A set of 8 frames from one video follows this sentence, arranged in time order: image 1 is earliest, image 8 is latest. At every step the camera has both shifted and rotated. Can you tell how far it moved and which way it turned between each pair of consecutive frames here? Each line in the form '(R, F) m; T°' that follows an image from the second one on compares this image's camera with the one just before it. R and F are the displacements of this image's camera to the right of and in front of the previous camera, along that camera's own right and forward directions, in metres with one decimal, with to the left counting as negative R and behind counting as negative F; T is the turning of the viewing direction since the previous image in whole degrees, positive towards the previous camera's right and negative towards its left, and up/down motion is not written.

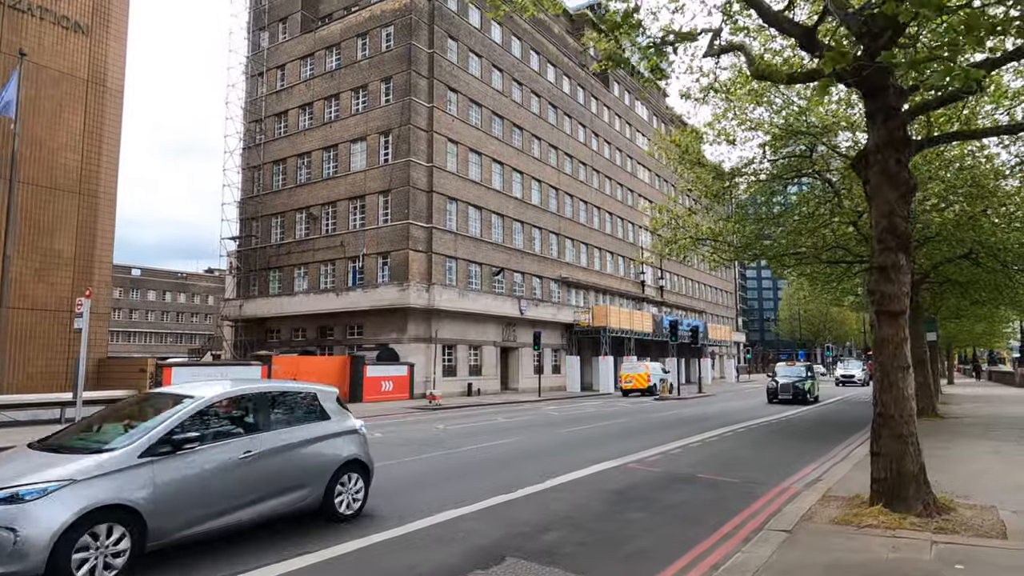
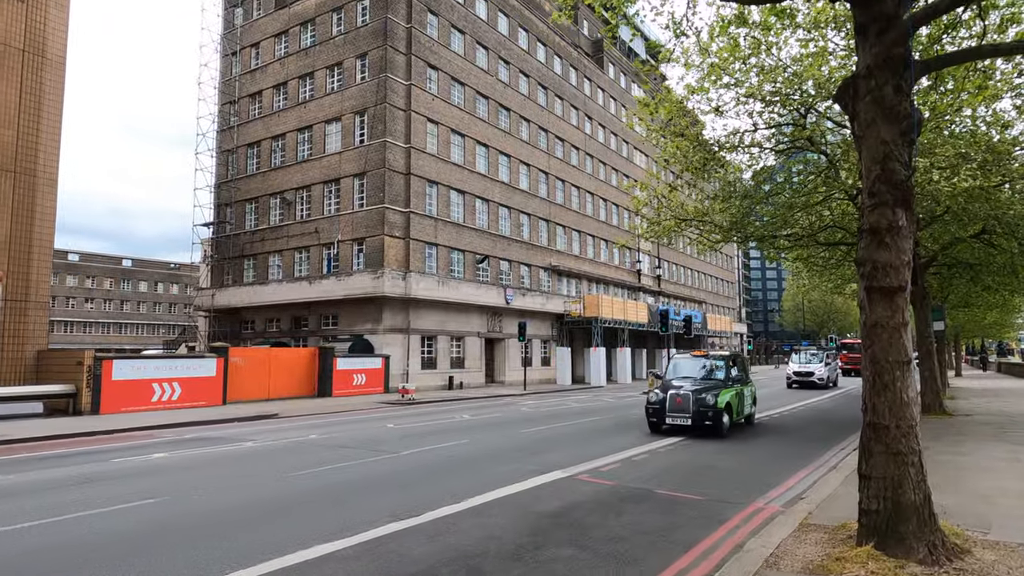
(+1.1, +1.7) m; 0°
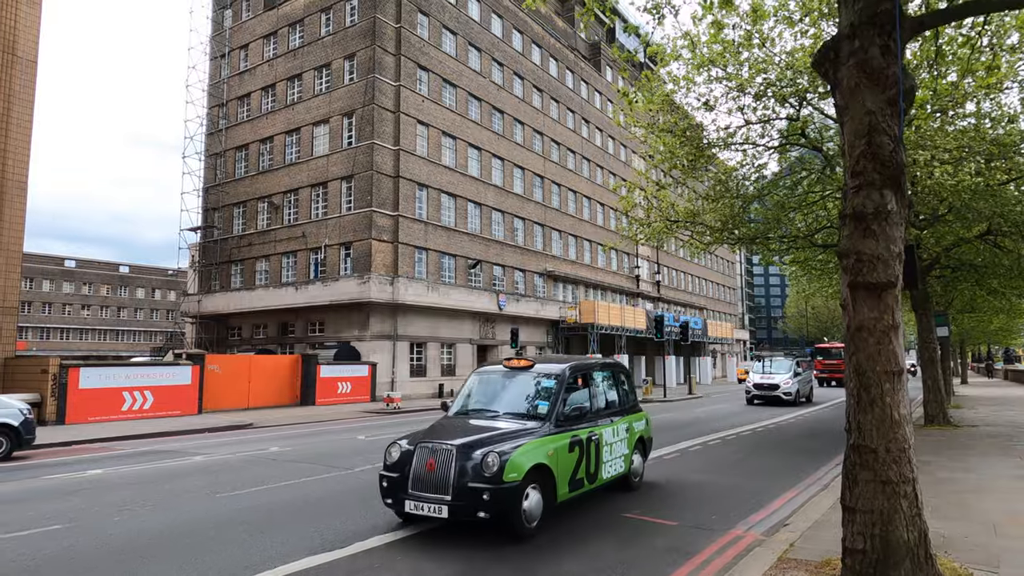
(+0.6, +0.8) m; 0°
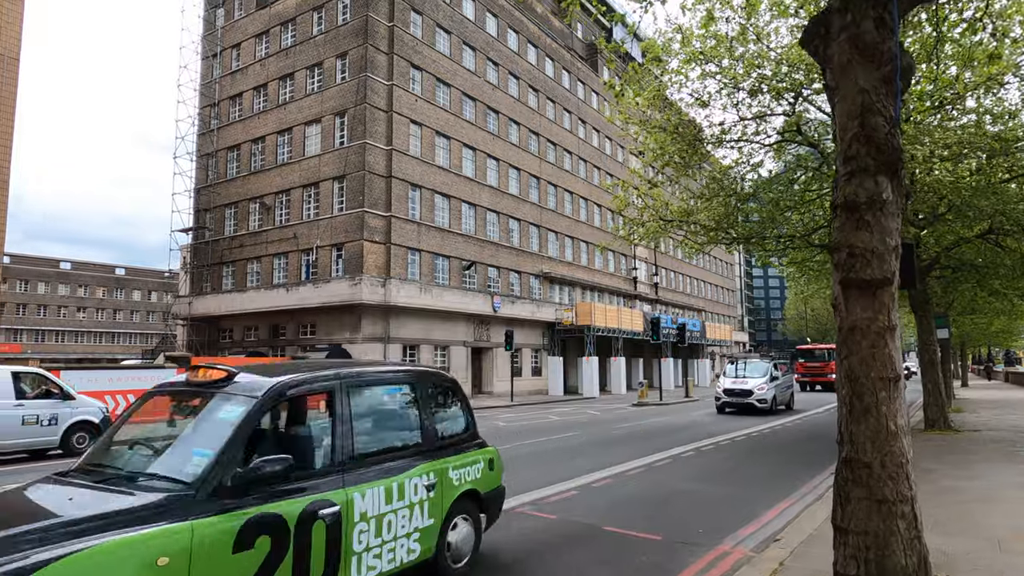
(+0.3, +0.4) m; 0°
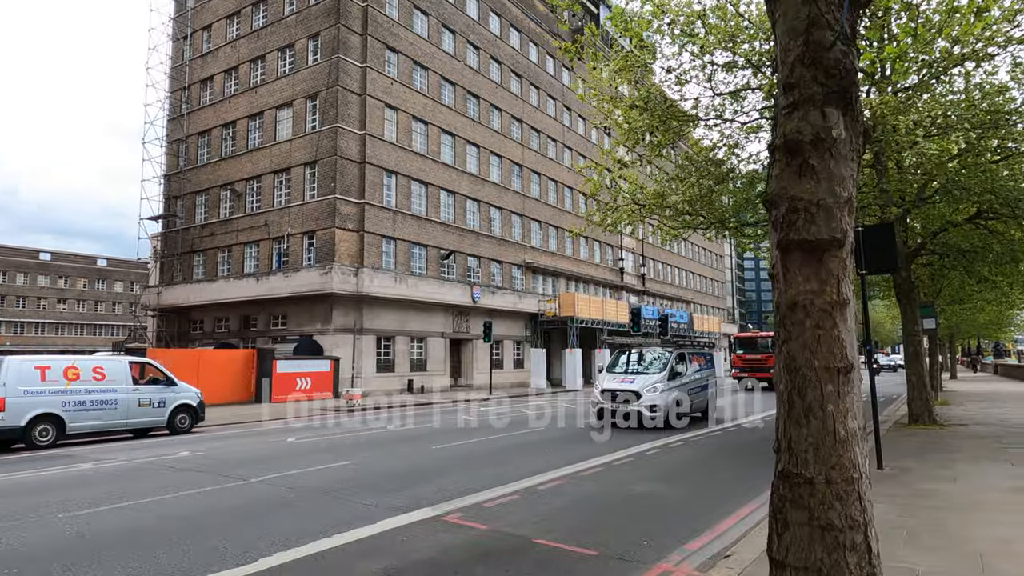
(+0.7, +0.9) m; +1°
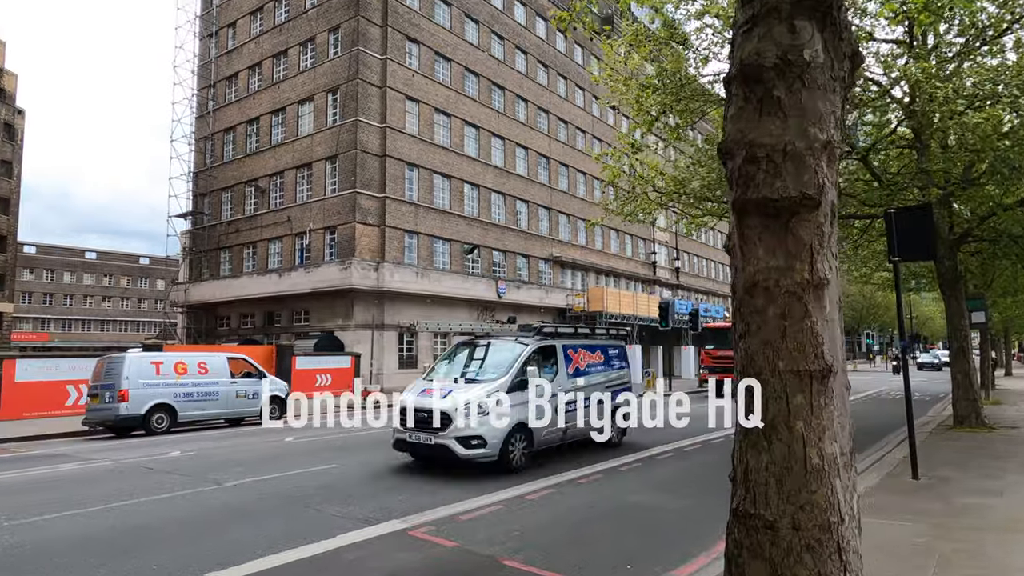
(+0.6, +0.7) m; -3°
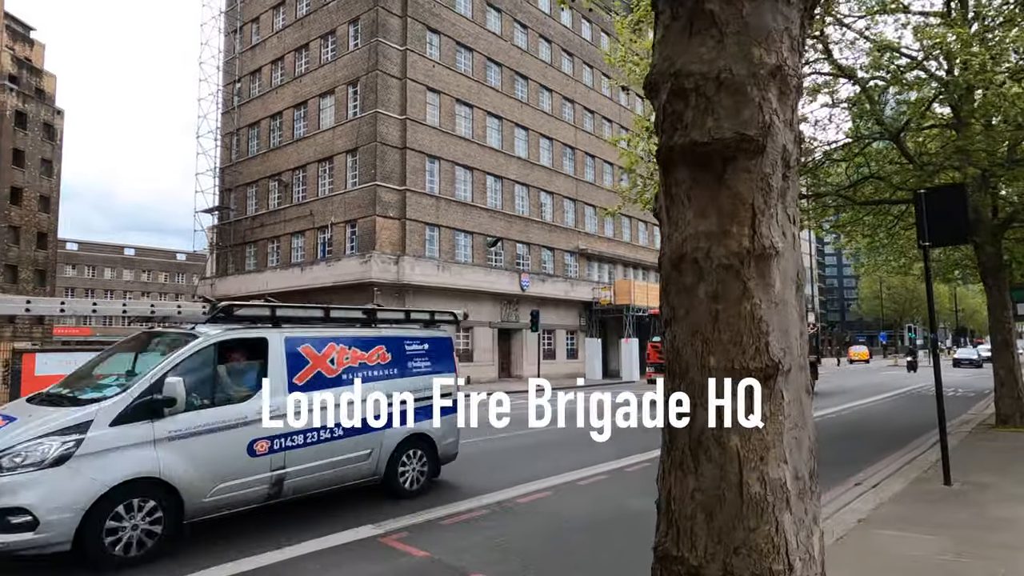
(+0.5, +0.5) m; -3°
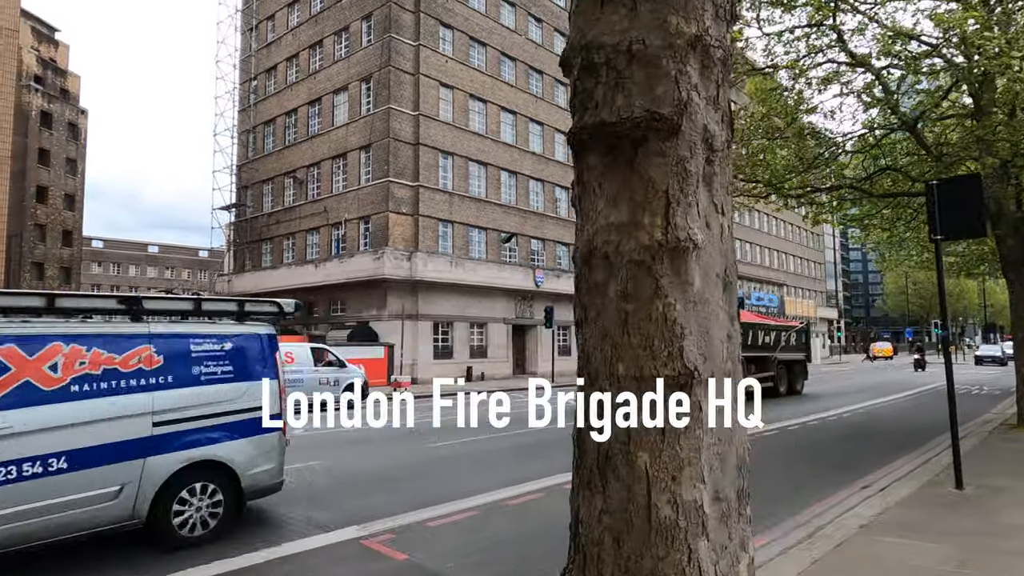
(+0.3, +0.2) m; -2°
